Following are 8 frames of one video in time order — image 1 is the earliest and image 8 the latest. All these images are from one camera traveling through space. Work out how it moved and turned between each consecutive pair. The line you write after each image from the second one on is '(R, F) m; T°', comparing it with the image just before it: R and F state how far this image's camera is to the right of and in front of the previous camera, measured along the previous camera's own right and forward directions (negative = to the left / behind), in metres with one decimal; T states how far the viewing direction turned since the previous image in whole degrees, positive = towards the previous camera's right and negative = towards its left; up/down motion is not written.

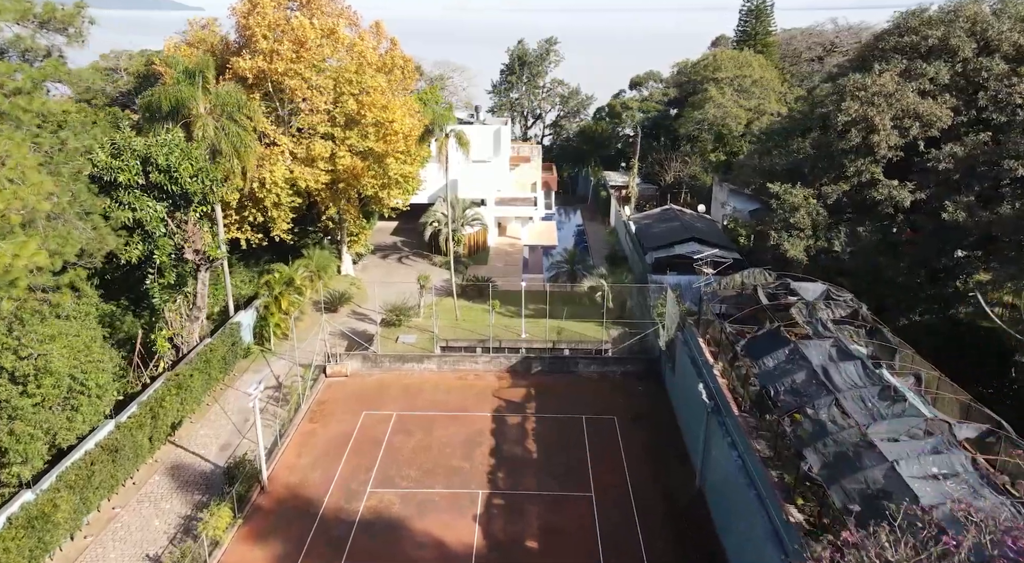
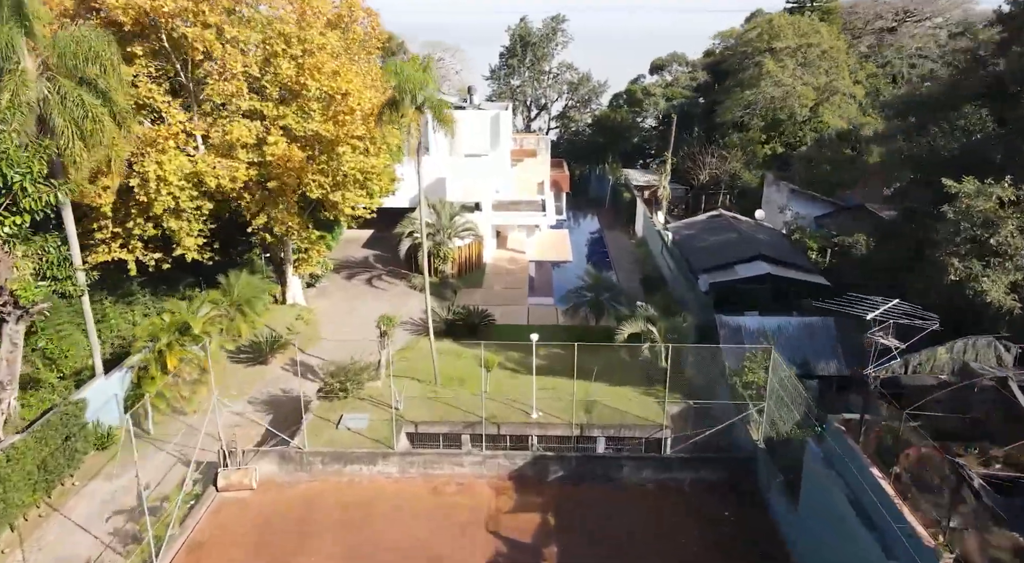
(-0.1, +9.3) m; 0°
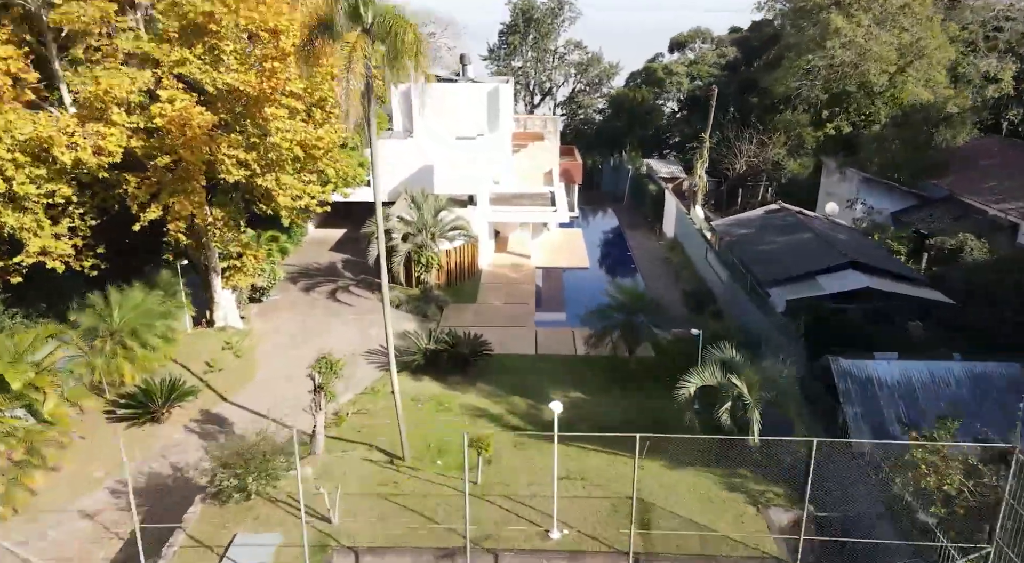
(-0.1, +7.0) m; 0°
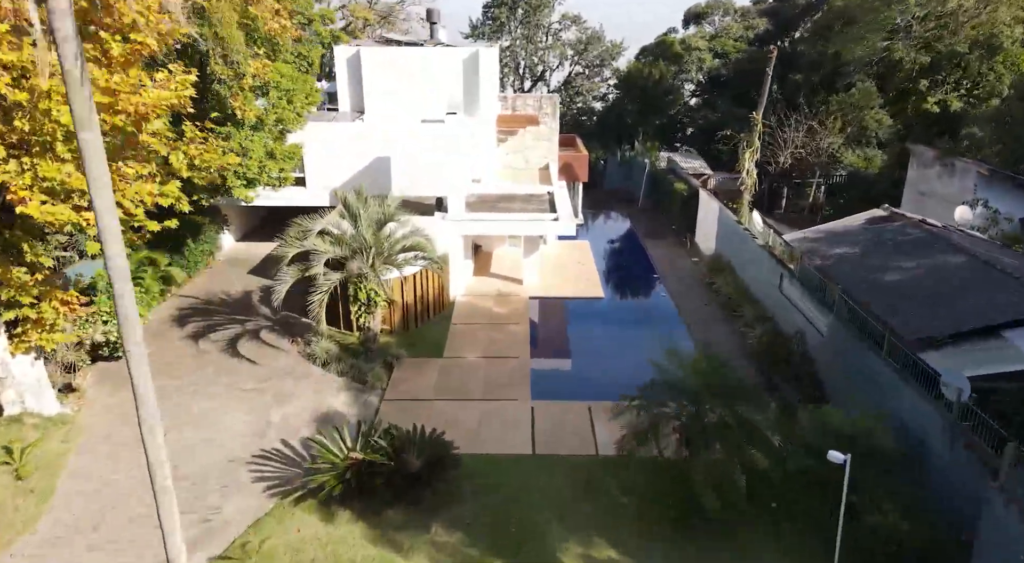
(+0.2, +8.1) m; +1°
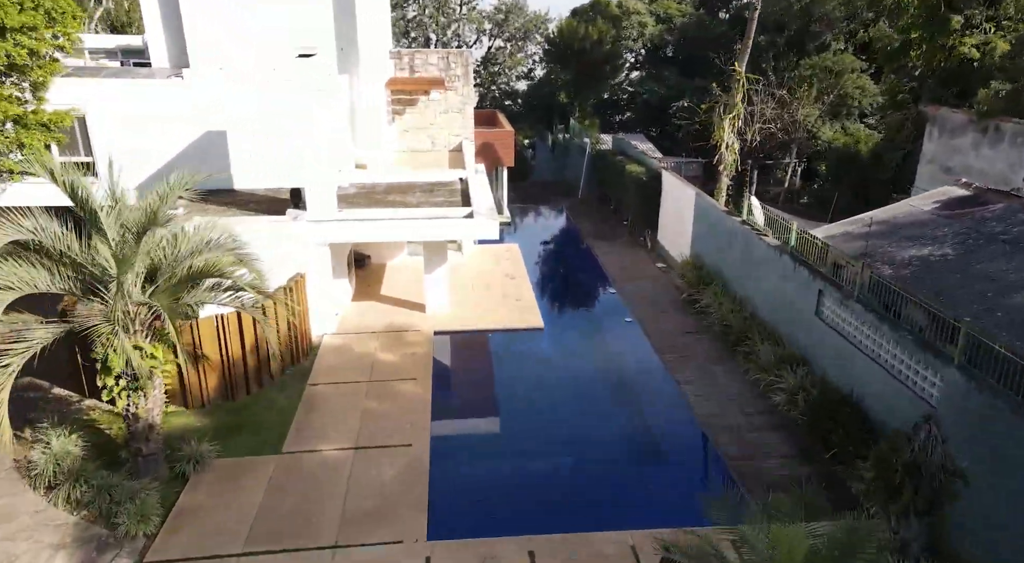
(+0.7, +6.7) m; +6°
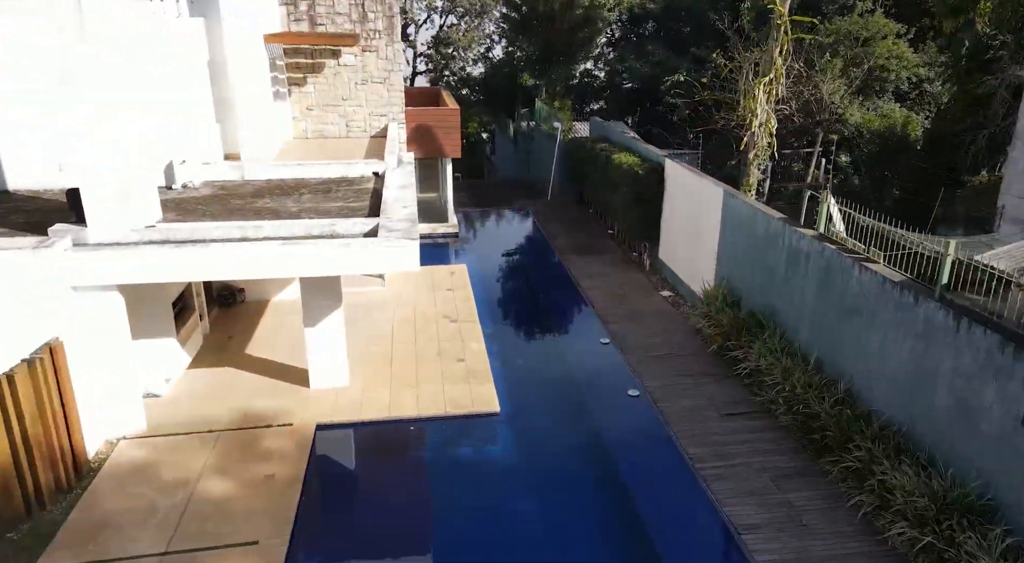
(+0.4, +5.6) m; +3°
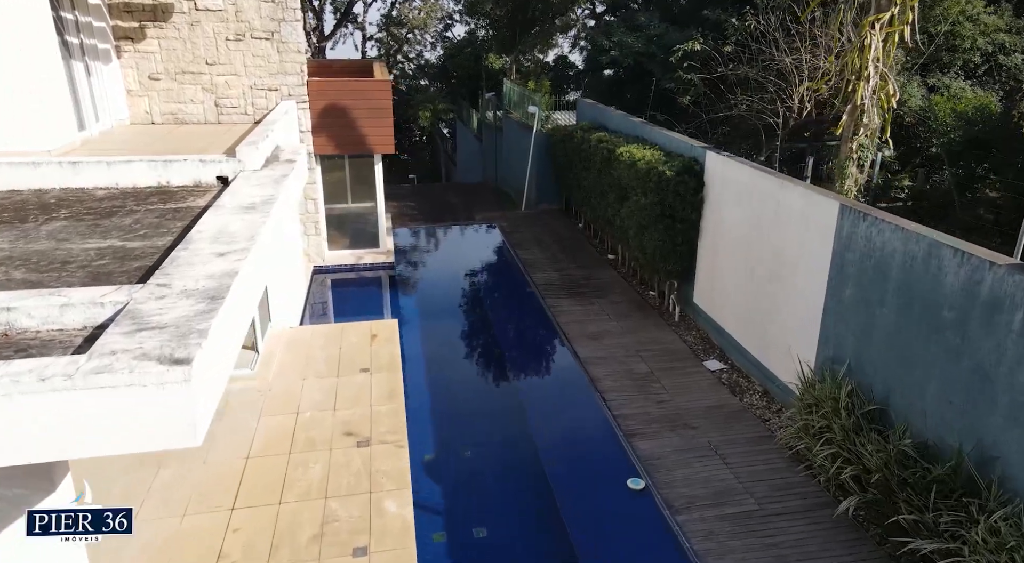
(+0.2, +5.2) m; +2°
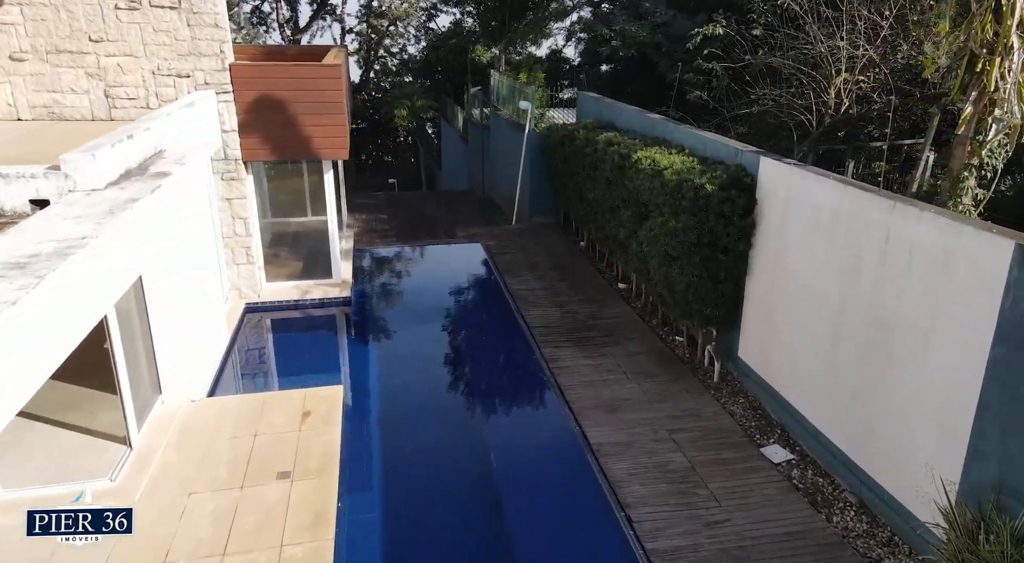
(+0.1, +2.5) m; +1°
